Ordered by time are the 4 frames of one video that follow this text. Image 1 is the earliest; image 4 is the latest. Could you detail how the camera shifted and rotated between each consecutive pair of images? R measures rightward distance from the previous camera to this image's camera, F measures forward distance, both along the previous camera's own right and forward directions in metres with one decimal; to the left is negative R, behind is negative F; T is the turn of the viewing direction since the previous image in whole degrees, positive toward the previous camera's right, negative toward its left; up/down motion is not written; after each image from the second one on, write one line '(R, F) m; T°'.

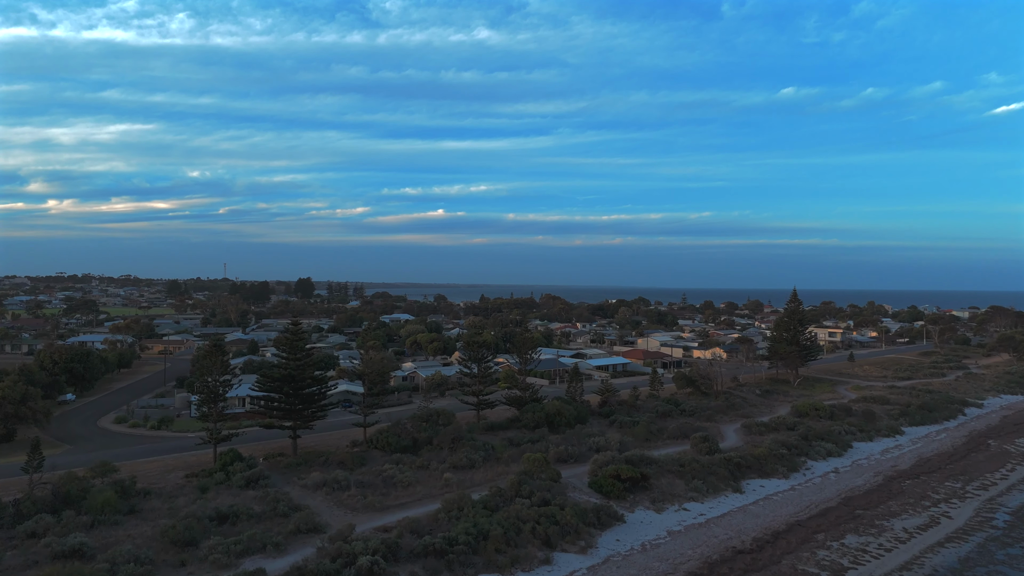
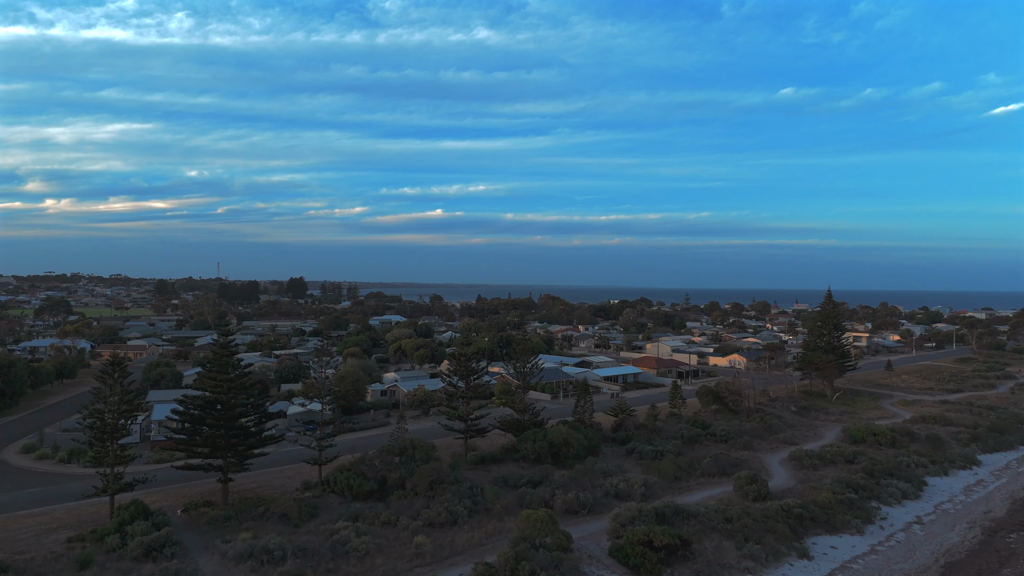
(+0.1, +4.9) m; 0°
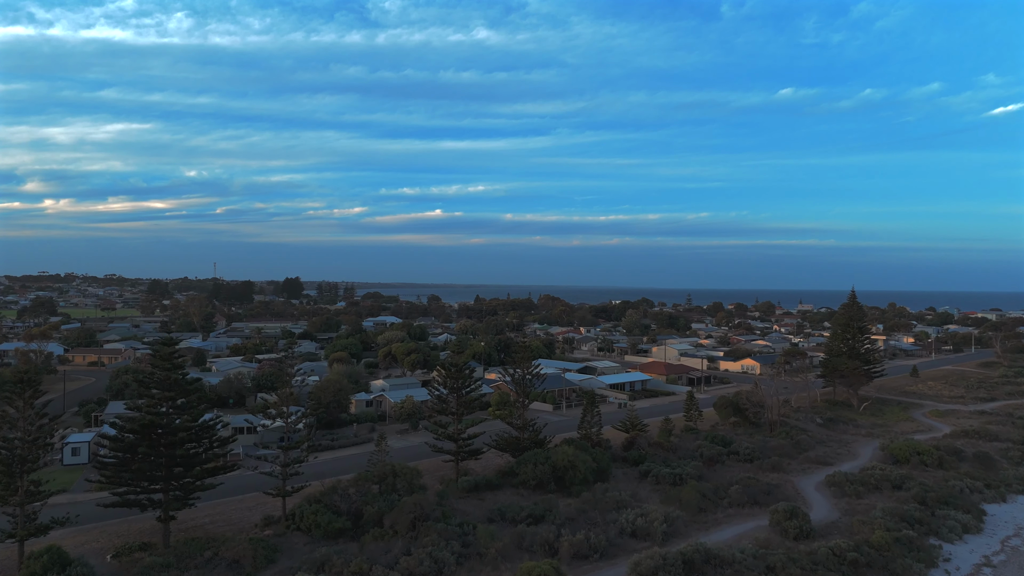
(0.0, +2.7) m; 0°
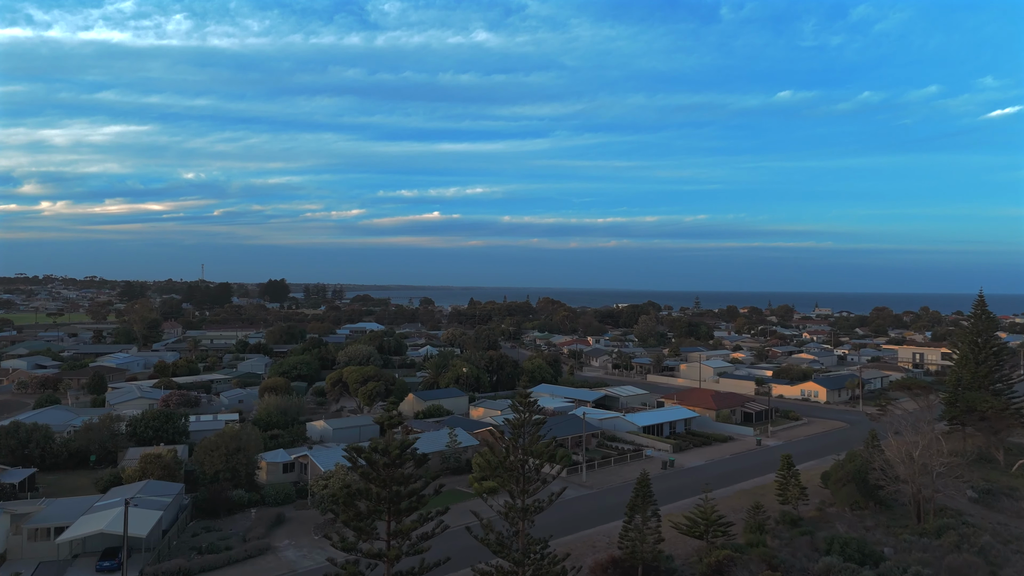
(+0.1, +9.5) m; 0°
